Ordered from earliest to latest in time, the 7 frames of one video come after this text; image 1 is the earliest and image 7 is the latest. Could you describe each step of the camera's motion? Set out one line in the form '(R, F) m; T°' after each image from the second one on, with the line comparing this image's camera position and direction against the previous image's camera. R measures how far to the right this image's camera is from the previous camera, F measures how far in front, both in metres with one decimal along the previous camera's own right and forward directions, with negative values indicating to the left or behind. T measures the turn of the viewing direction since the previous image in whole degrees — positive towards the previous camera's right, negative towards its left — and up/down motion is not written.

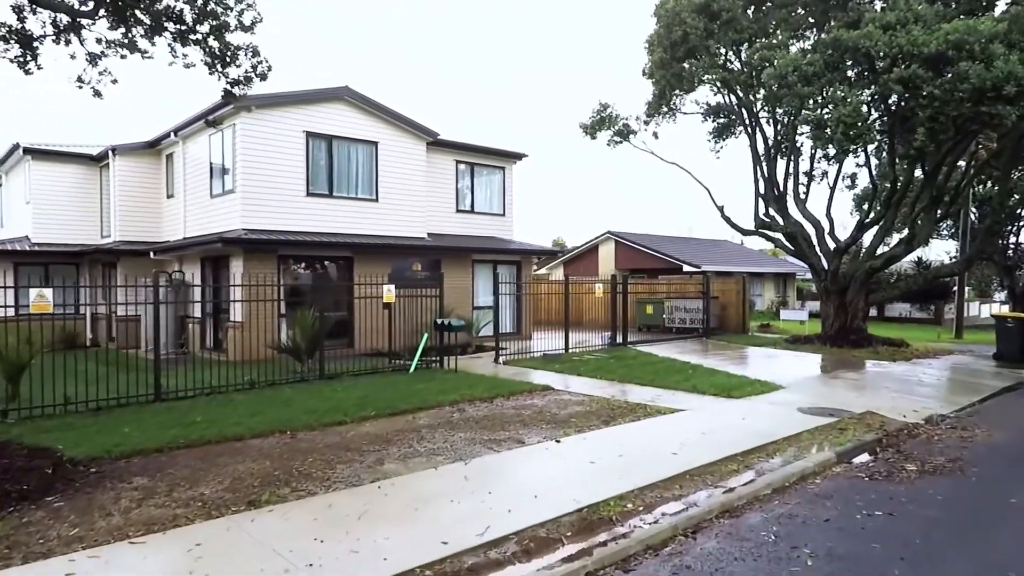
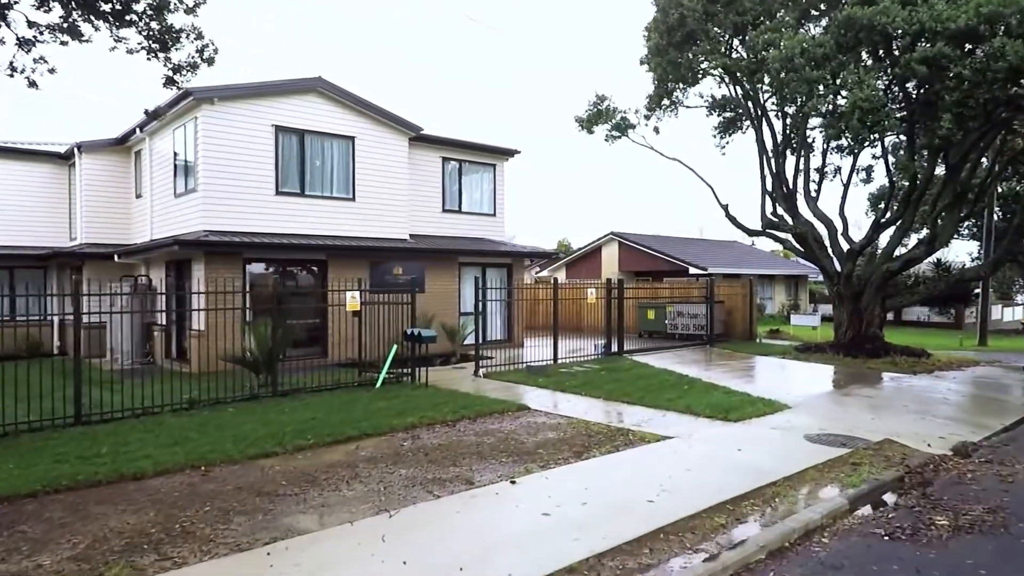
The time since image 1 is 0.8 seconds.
(+0.6, +1.1) m; -1°
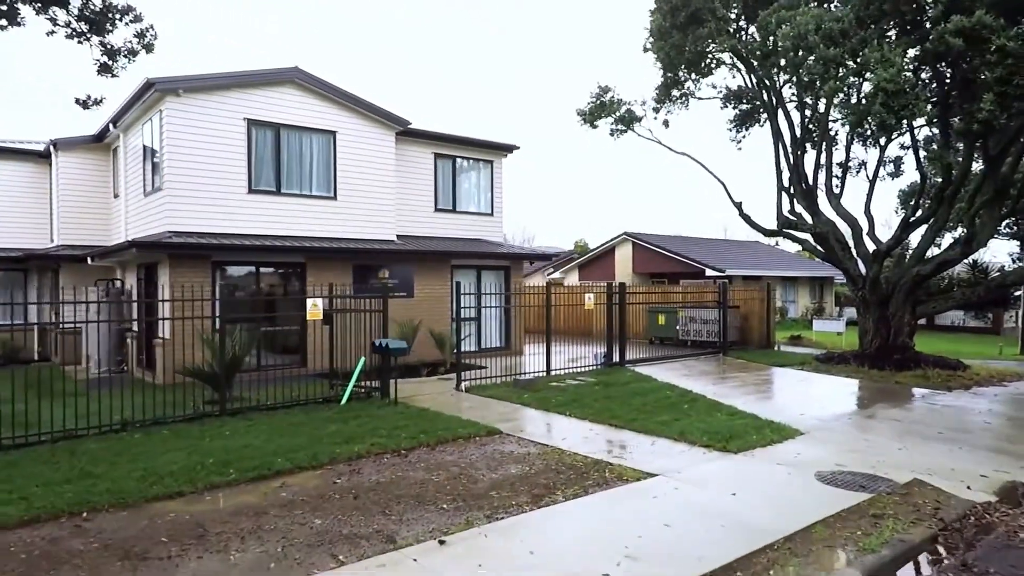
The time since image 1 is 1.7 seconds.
(+0.7, +1.1) m; -2°
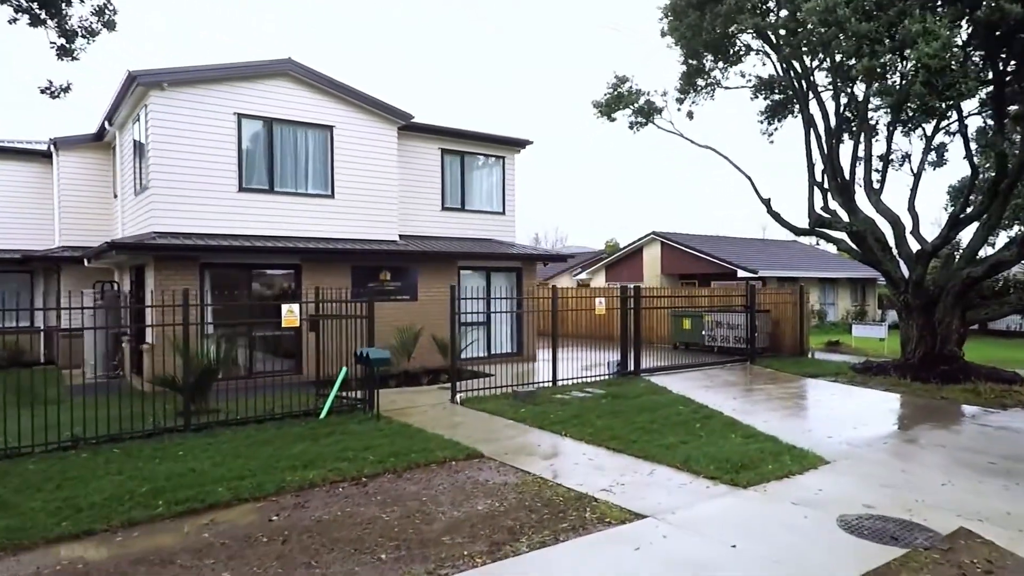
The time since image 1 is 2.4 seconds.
(+0.6, +0.9) m; -3°
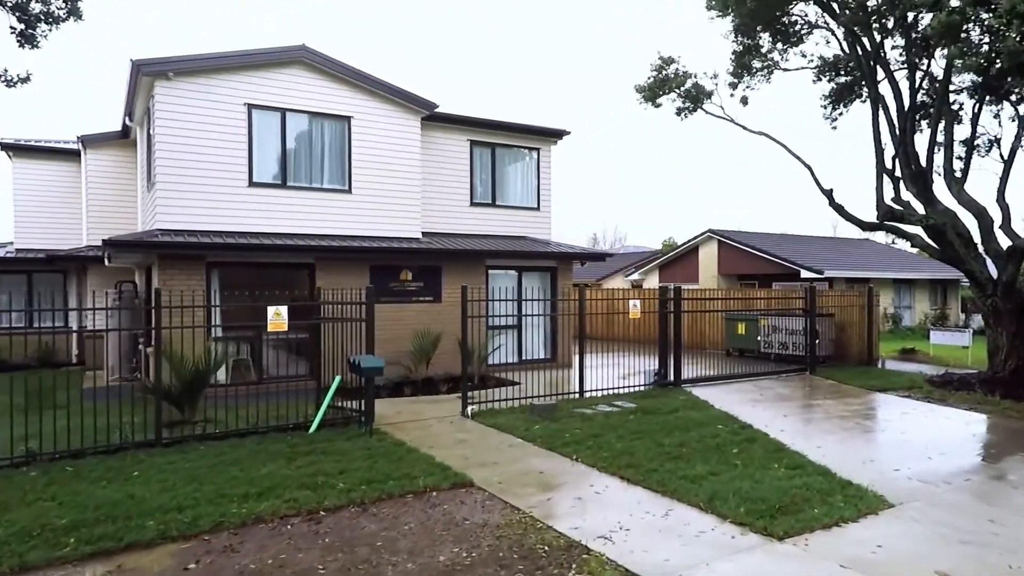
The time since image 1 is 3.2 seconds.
(+0.6, +1.1) m; -5°
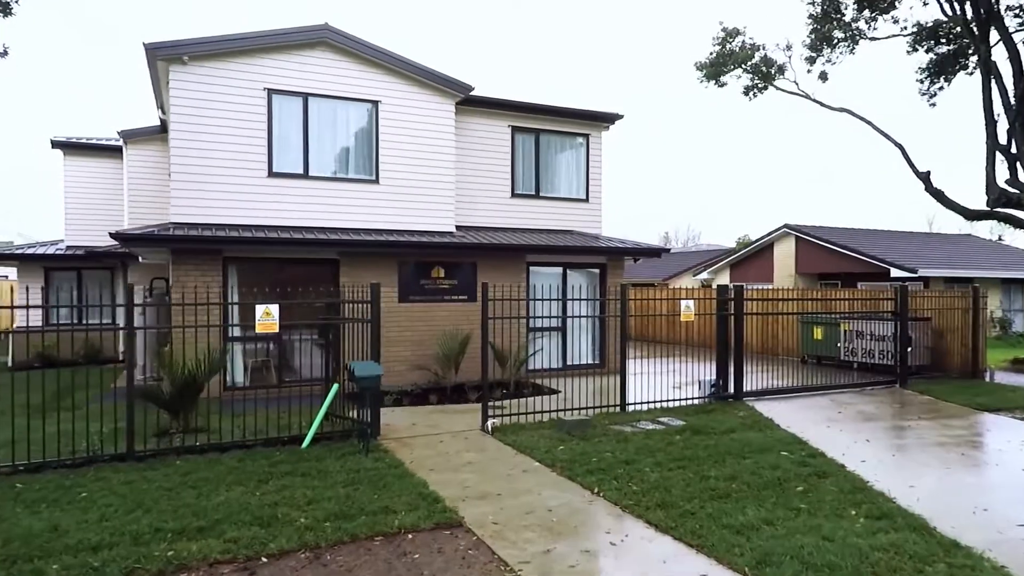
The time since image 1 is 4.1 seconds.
(+0.6, +1.2) m; -6°
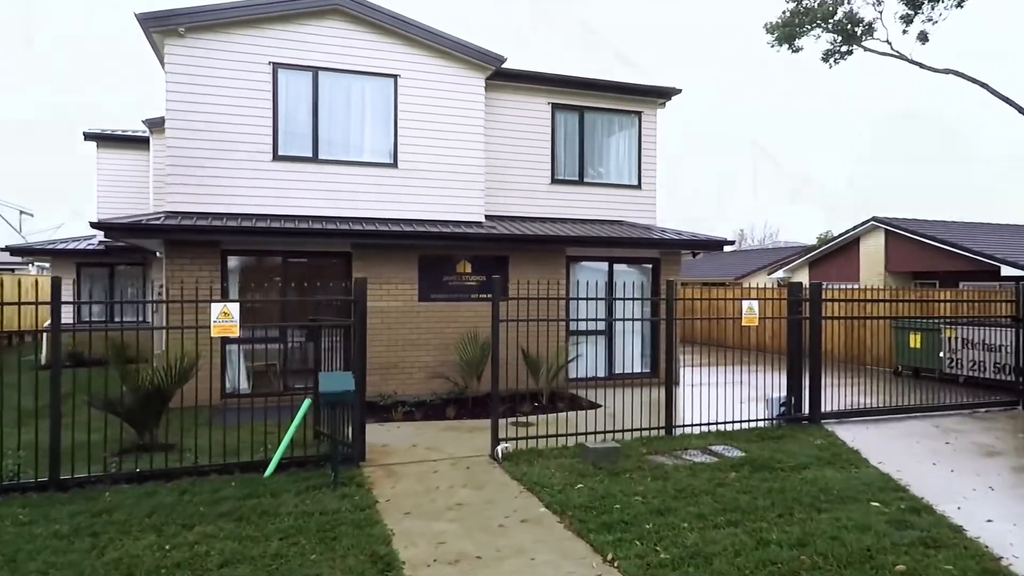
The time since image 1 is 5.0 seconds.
(+0.6, +1.5) m; -6°
